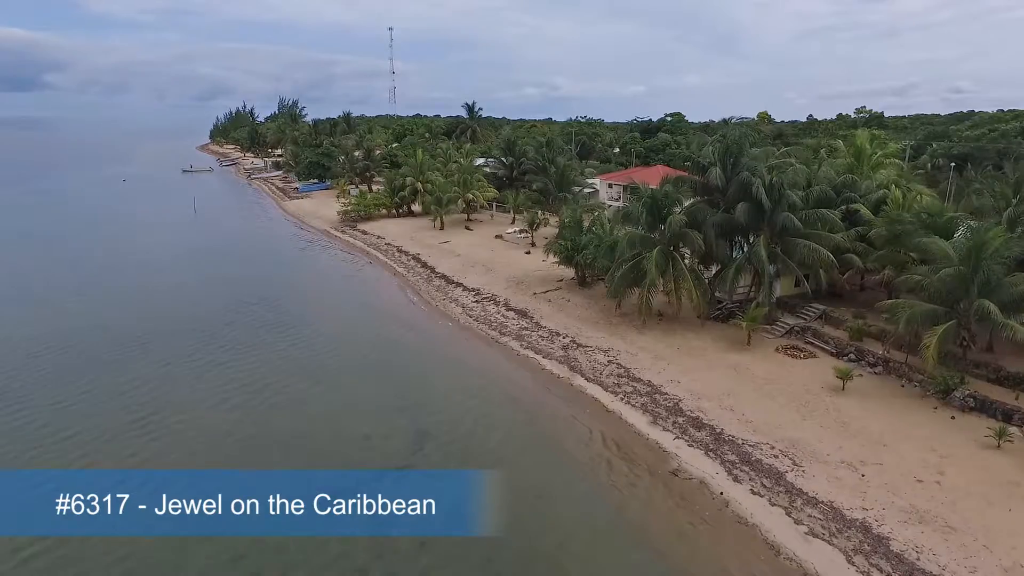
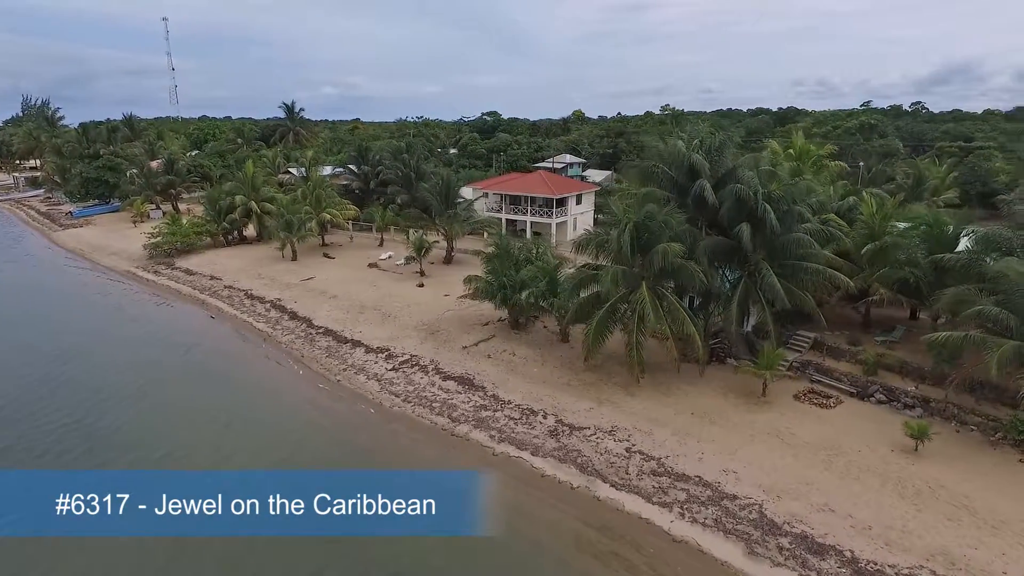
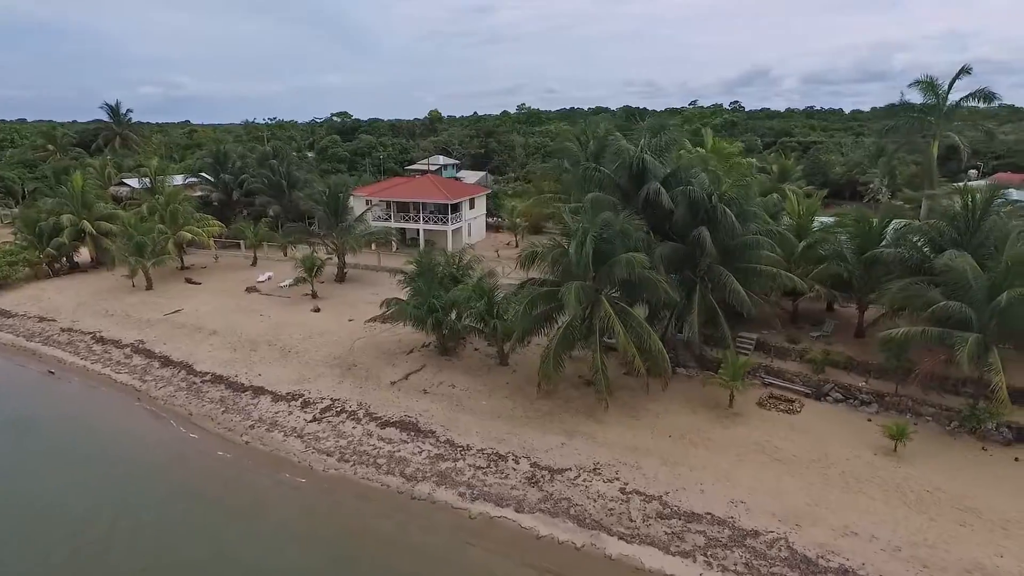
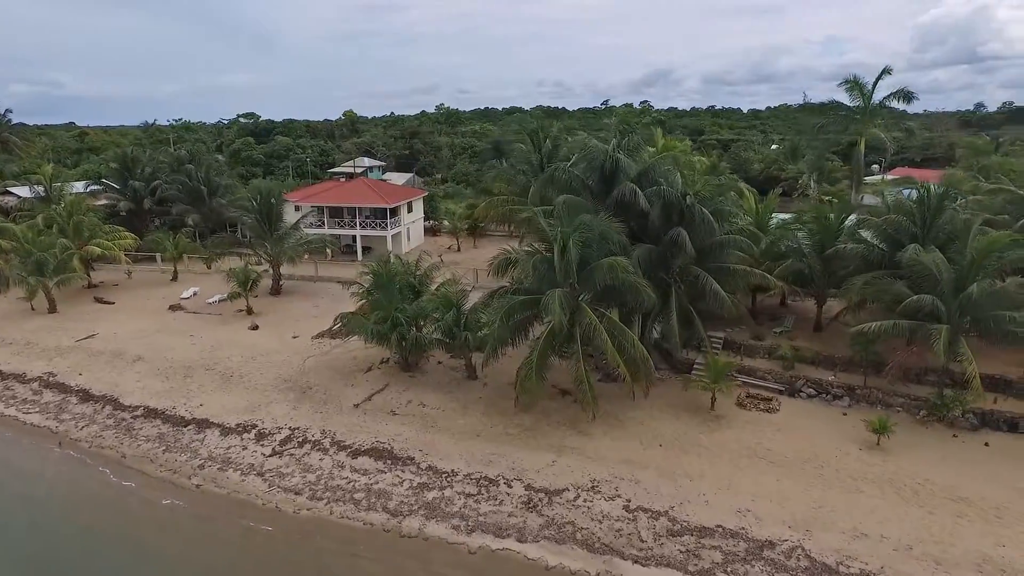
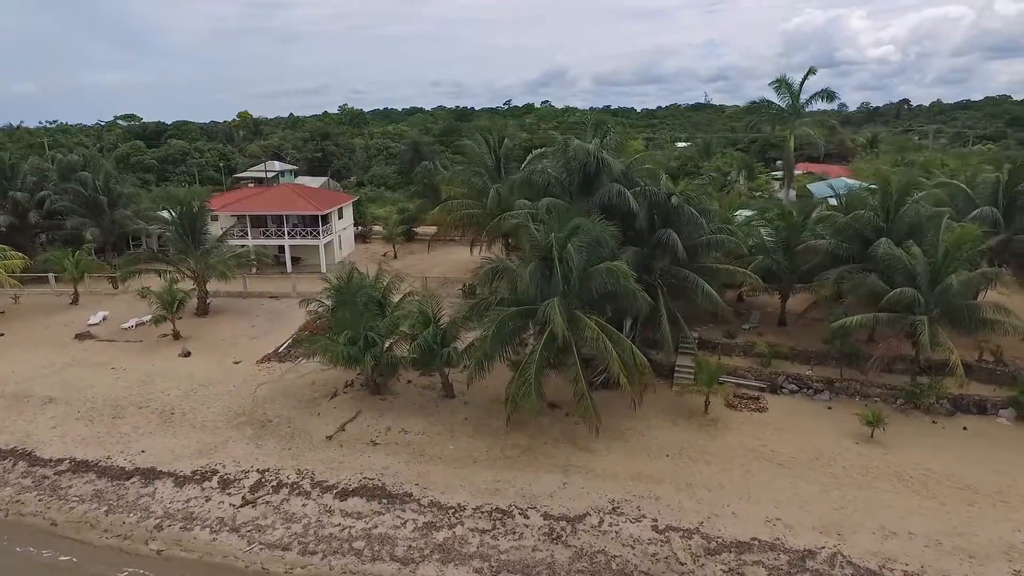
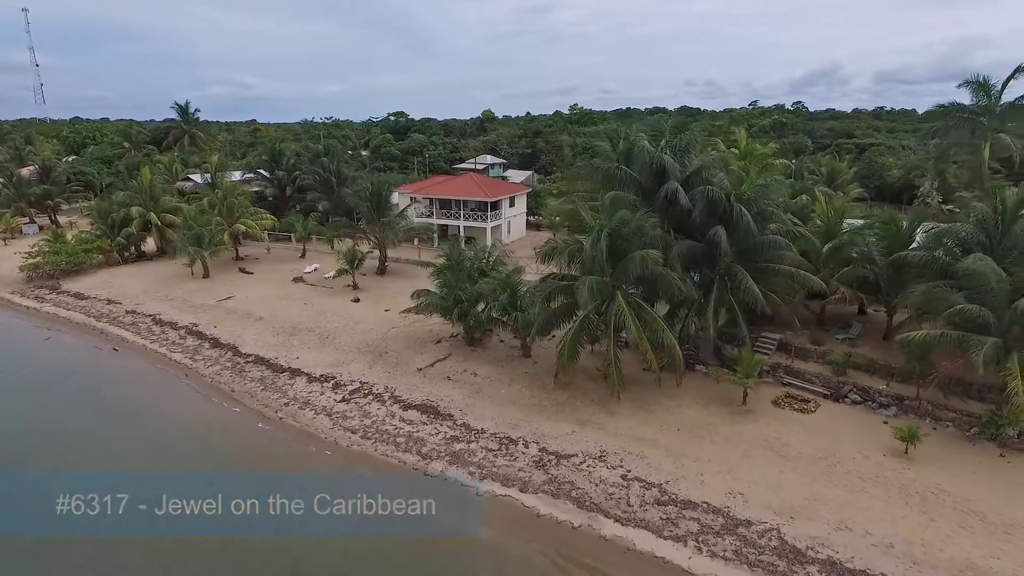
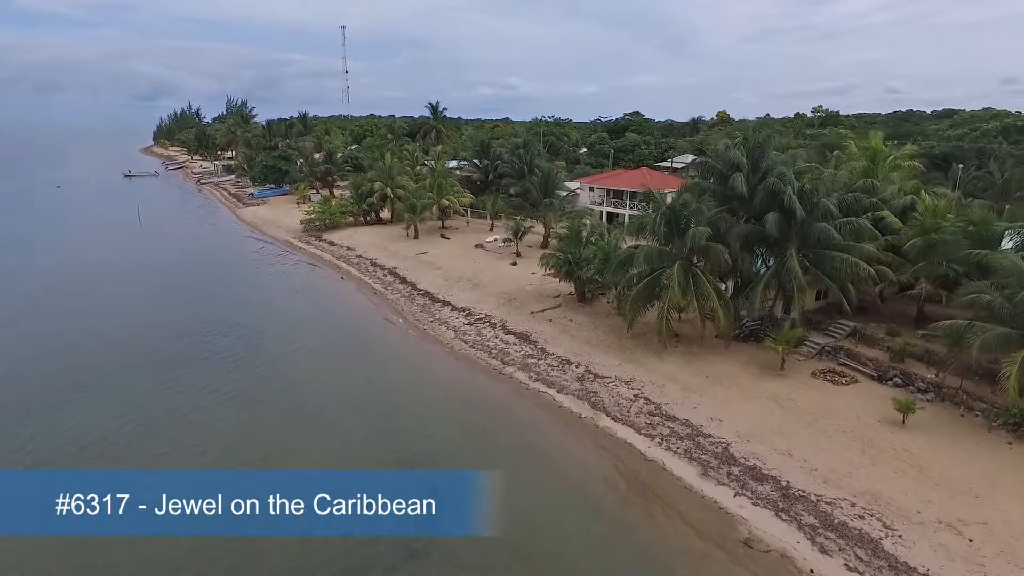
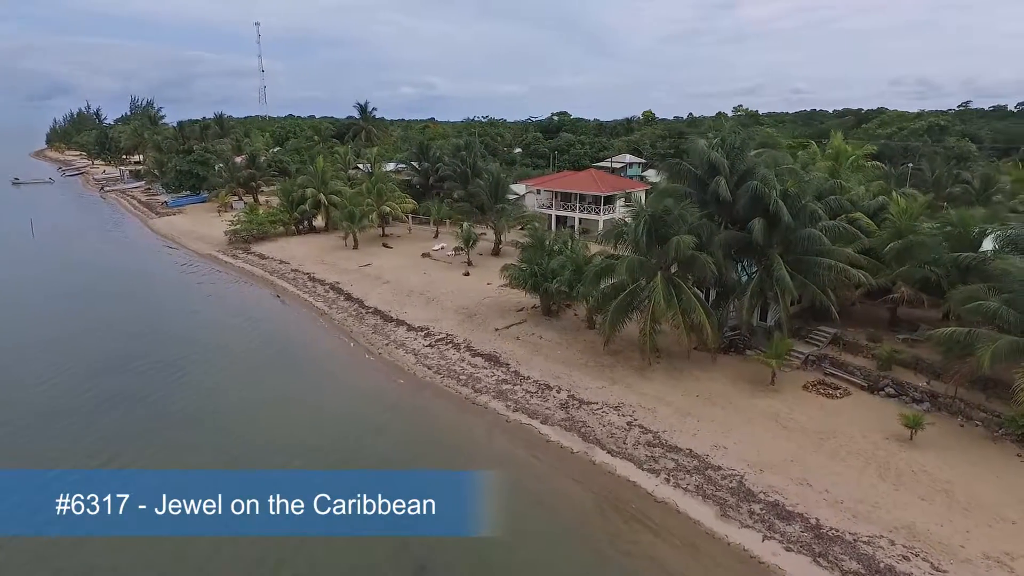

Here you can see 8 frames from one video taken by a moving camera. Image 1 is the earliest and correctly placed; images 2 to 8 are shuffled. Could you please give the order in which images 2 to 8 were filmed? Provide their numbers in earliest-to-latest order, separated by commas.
7, 8, 2, 6, 3, 4, 5
